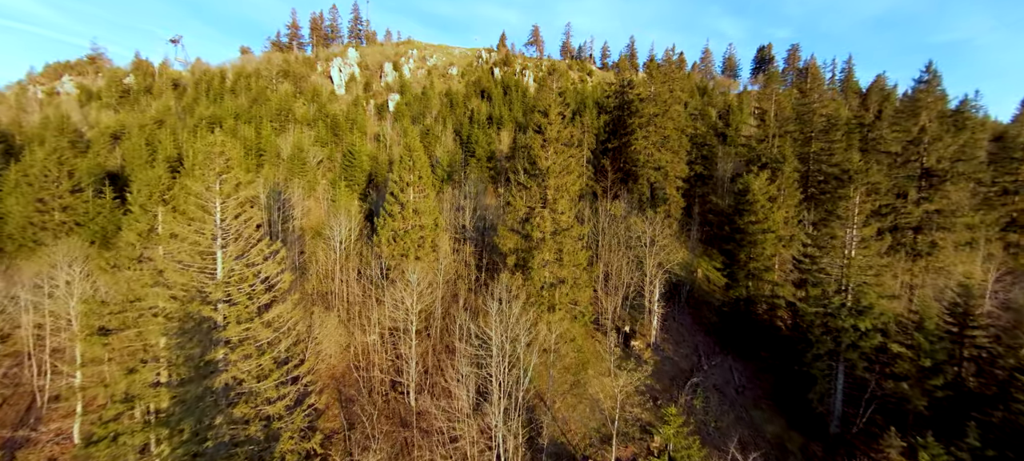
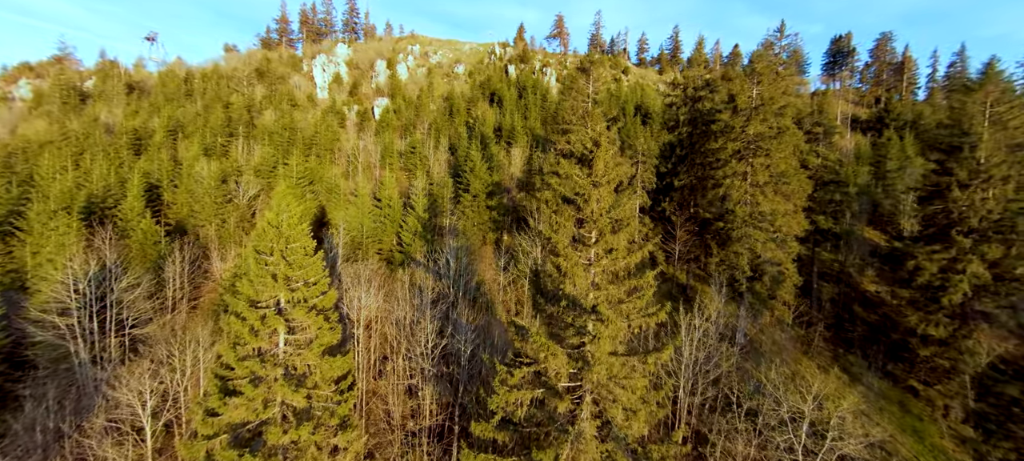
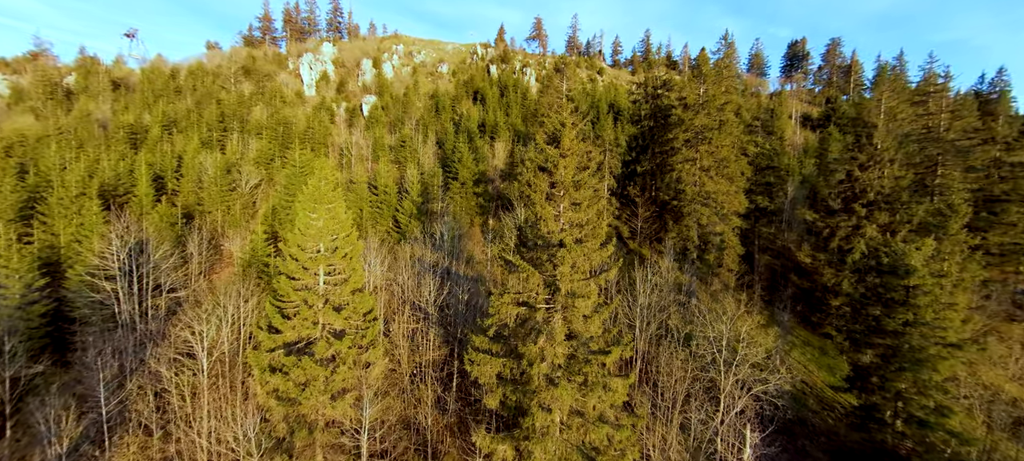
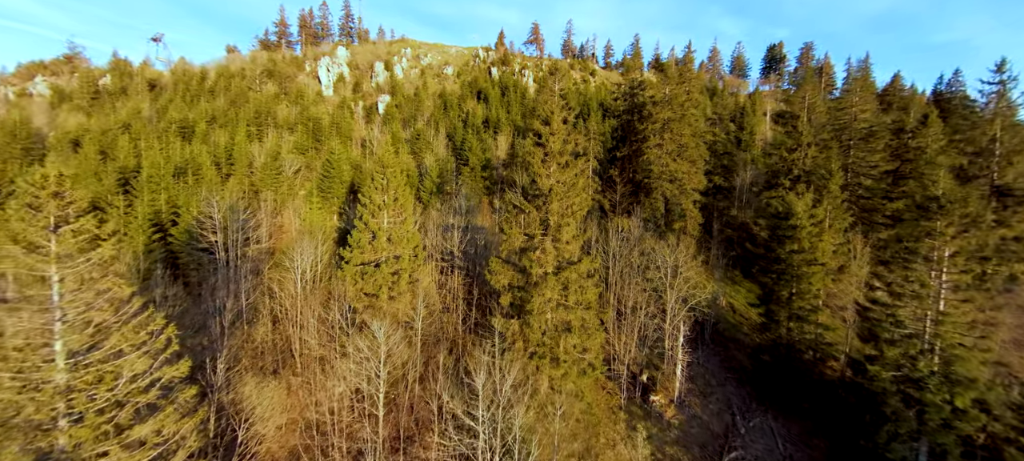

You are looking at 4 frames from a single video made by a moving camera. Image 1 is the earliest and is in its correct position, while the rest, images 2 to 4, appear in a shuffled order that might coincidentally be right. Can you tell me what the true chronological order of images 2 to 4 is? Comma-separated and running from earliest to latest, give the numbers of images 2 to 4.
4, 3, 2
